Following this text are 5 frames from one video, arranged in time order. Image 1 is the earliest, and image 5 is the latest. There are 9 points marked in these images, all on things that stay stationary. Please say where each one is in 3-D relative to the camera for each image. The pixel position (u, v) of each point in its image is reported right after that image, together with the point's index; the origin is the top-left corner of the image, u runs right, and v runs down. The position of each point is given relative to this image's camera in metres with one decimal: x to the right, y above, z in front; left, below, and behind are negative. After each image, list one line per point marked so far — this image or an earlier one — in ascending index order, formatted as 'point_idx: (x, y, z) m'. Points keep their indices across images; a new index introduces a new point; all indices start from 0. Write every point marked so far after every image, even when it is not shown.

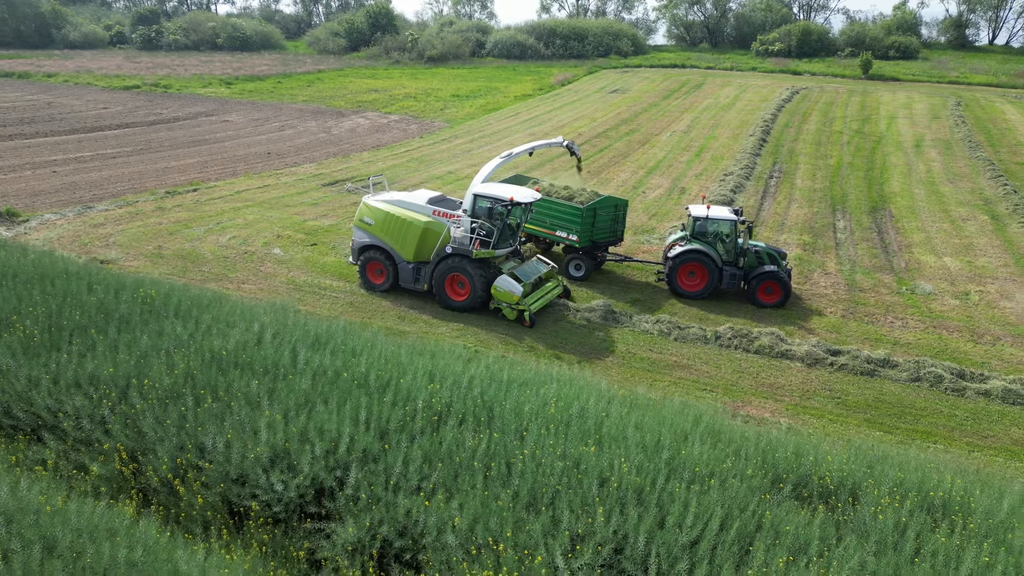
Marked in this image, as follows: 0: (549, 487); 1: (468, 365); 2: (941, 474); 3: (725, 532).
0: (+0.3, -1.7, +6.3) m
1: (-0.5, -0.9, +8.8) m
2: (+4.1, -1.8, +7.0) m
3: (+1.7, -1.9, +5.8) m
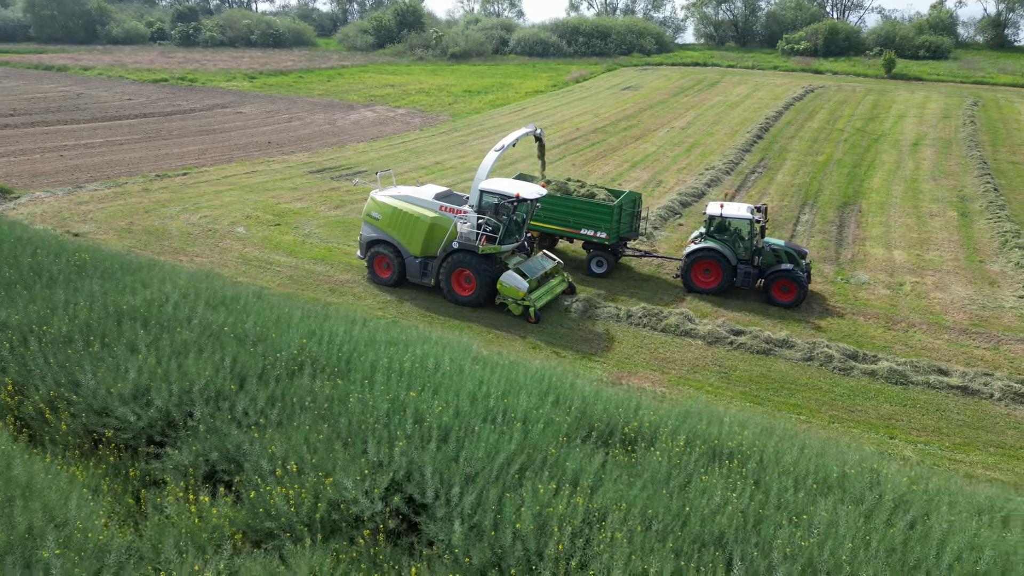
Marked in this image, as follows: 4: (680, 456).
0: (-1.4, -1.3, +7.0) m
1: (-2.0, -0.5, +9.5) m
2: (+2.4, -1.5, +7.5) m
3: (0.0, -1.6, +6.4) m
4: (+1.5, -1.5, +6.7) m
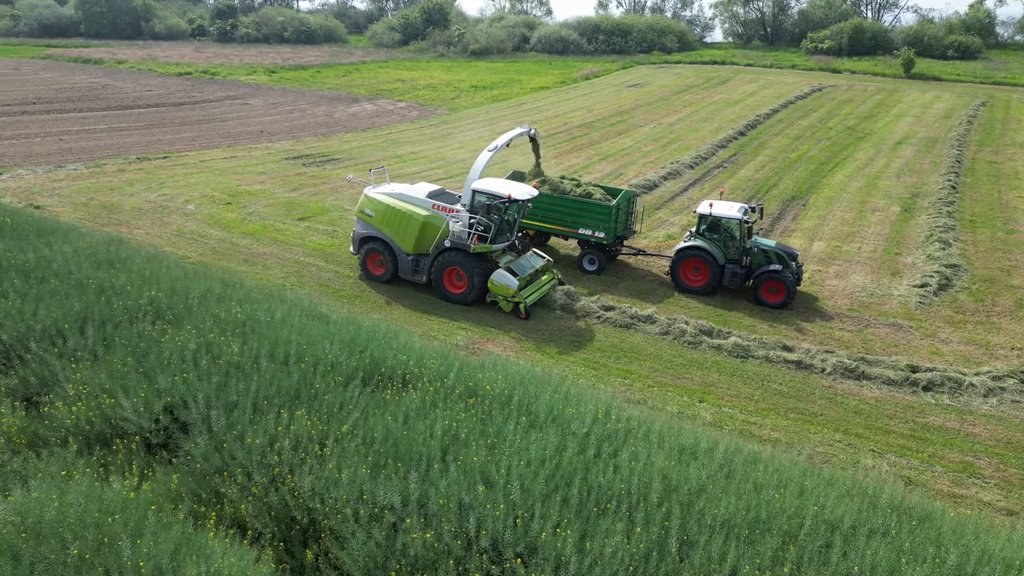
0: (-3.7, -0.7, +8.0) m
1: (-4.2, 0.0, +10.6) m
2: (+0.1, -1.0, +8.2) m
3: (-2.4, -1.1, +7.4) m
4: (-0.8, -1.1, +7.5) m
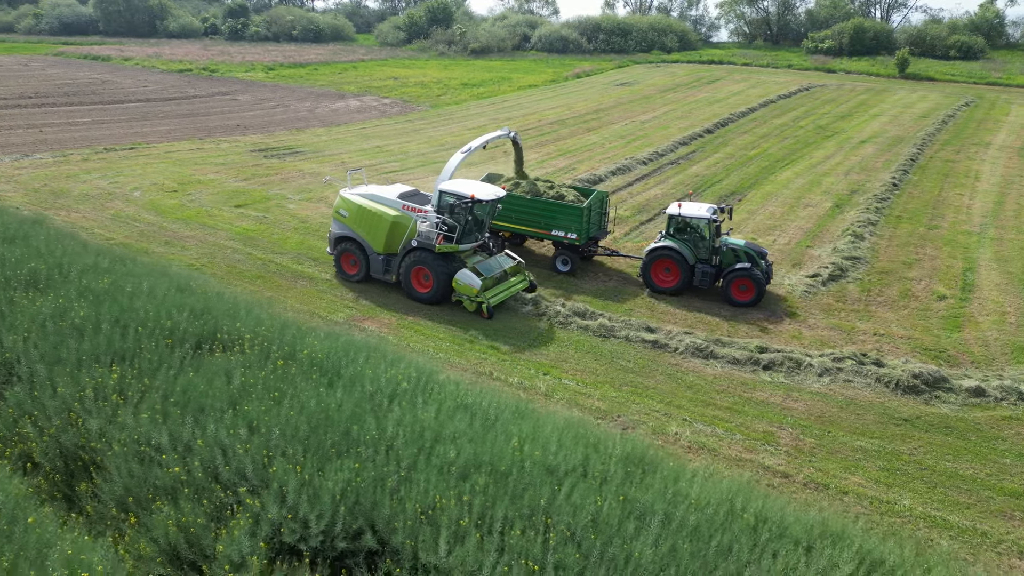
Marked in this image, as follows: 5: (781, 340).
0: (-5.8, -0.4, +8.8) m
1: (-6.2, +0.4, +11.4) m
2: (-2.0, -0.7, +8.9) m
3: (-4.5, -0.7, +8.1) m
4: (-2.9, -0.8, +8.3) m
5: (+4.3, -0.8, +11.9) m
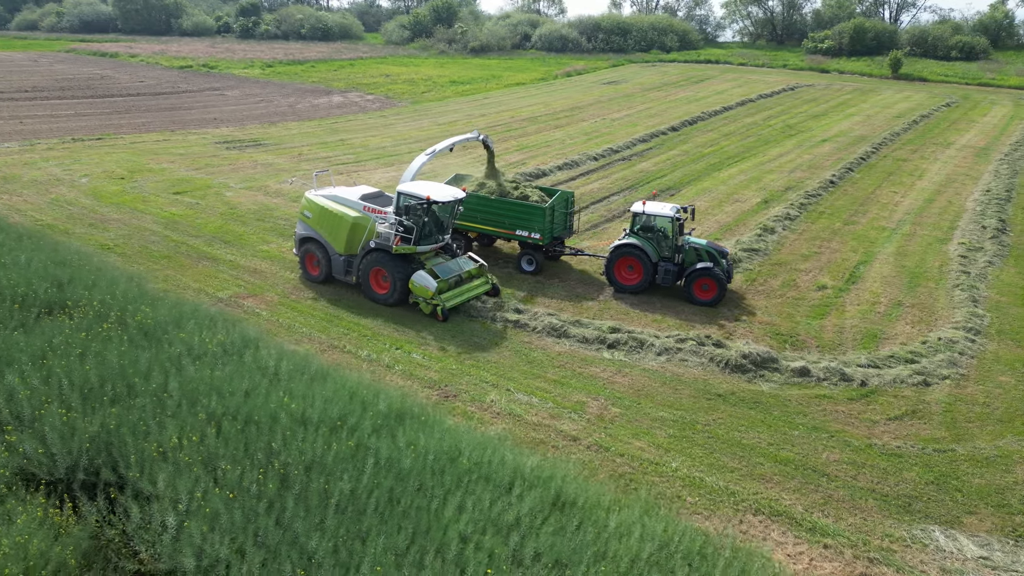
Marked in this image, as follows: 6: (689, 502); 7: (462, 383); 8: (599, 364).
0: (-8.0, 0.0, +9.6) m
1: (-8.3, +0.8, +12.2) m
2: (-4.3, -0.4, +9.7) m
3: (-6.8, -0.3, +8.9) m
4: (-5.2, -0.4, +9.0) m
5: (+2.2, -0.6, +12.4) m
6: (+1.8, -2.2, +7.6) m
7: (-0.7, -1.3, +10.0) m
8: (+1.3, -1.1, +10.8) m
